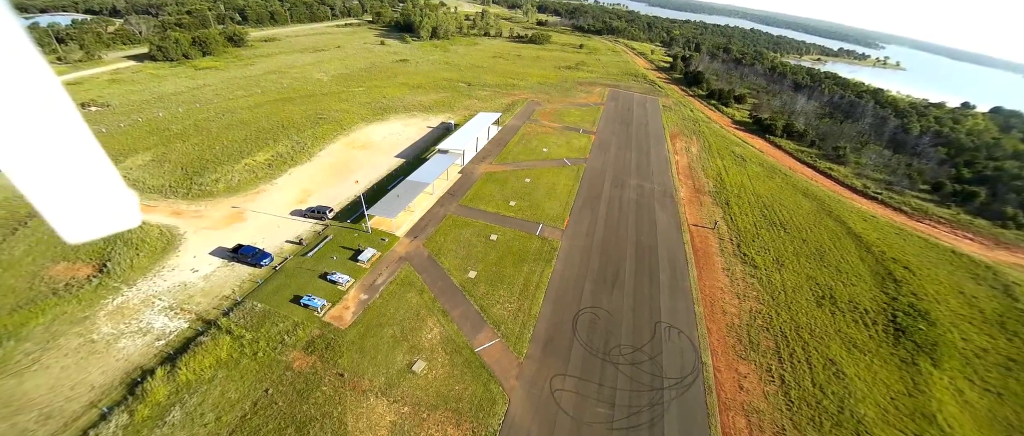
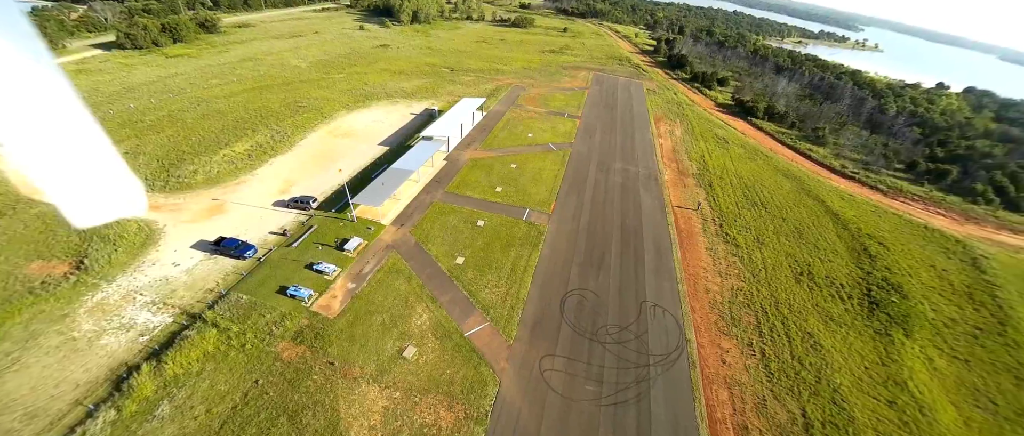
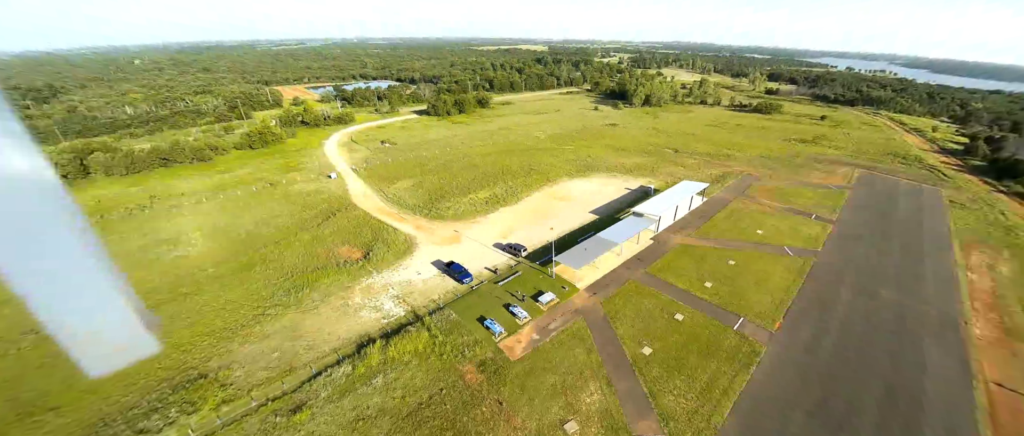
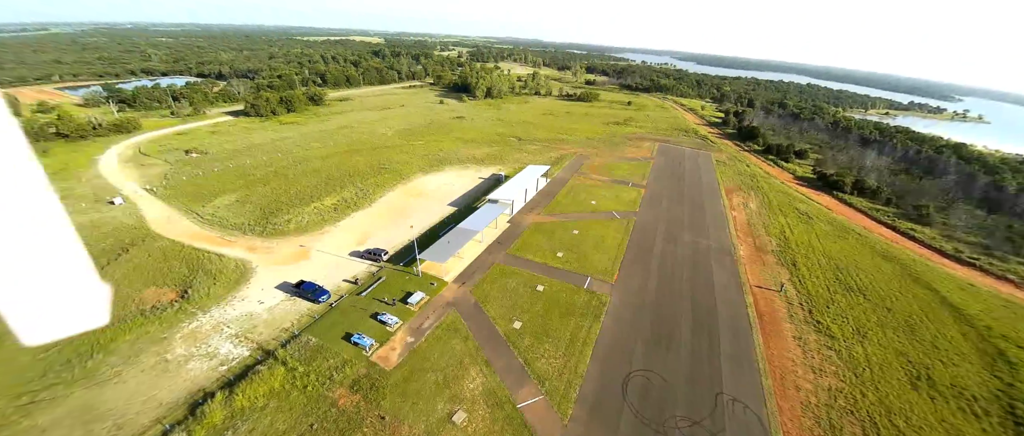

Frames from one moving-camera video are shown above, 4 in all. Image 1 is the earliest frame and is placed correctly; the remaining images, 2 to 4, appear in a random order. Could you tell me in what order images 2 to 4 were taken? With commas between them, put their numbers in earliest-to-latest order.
2, 4, 3
